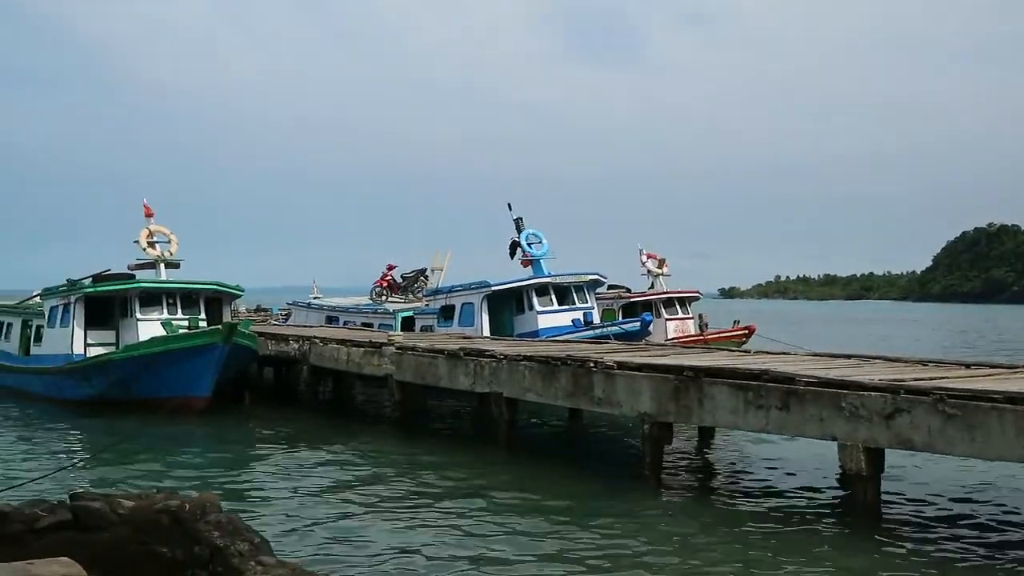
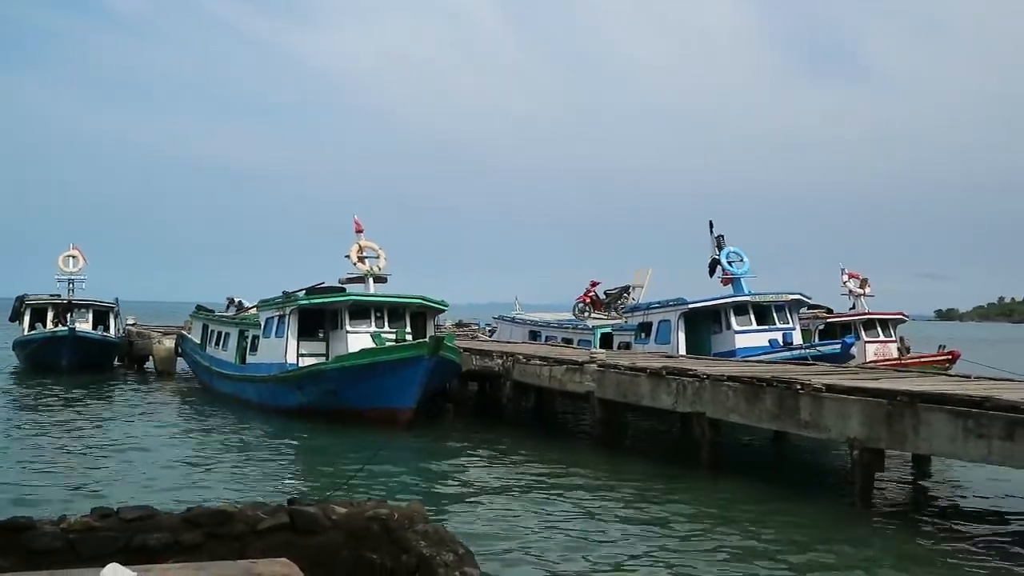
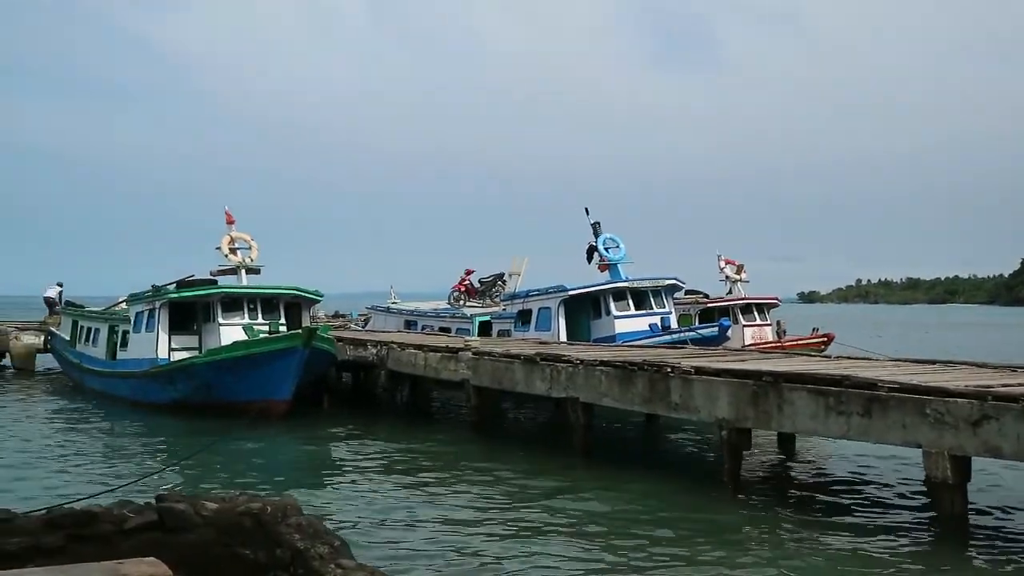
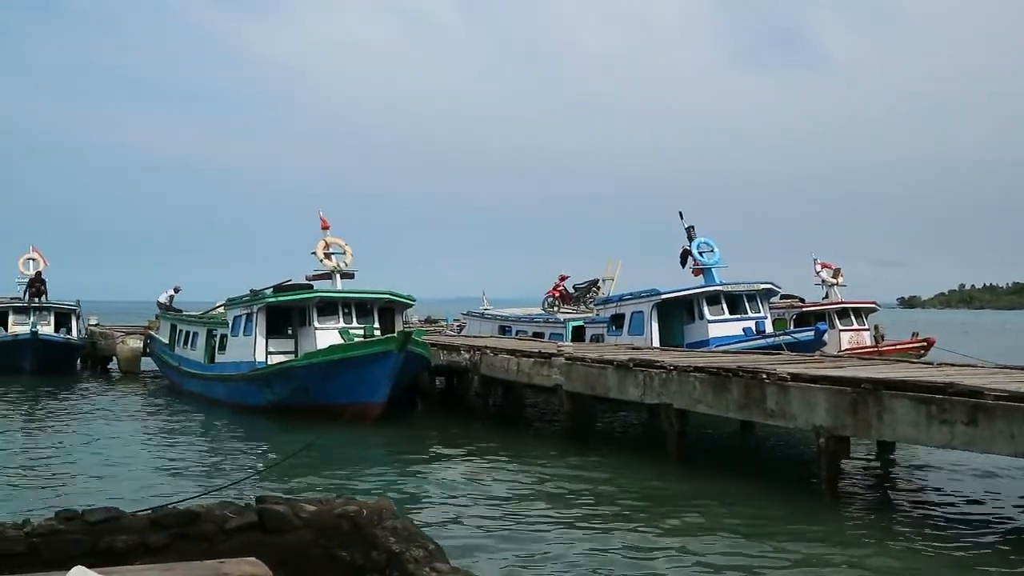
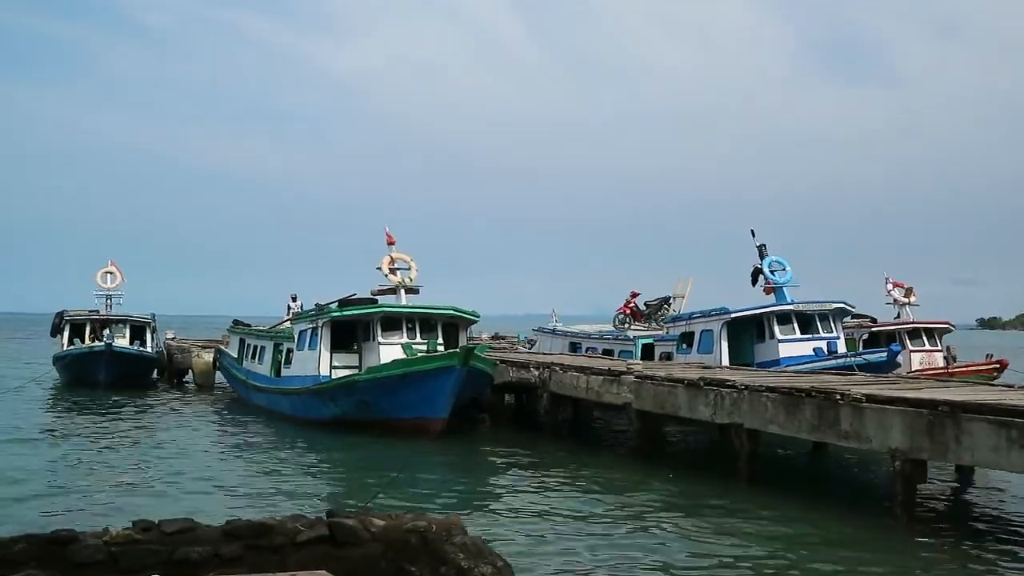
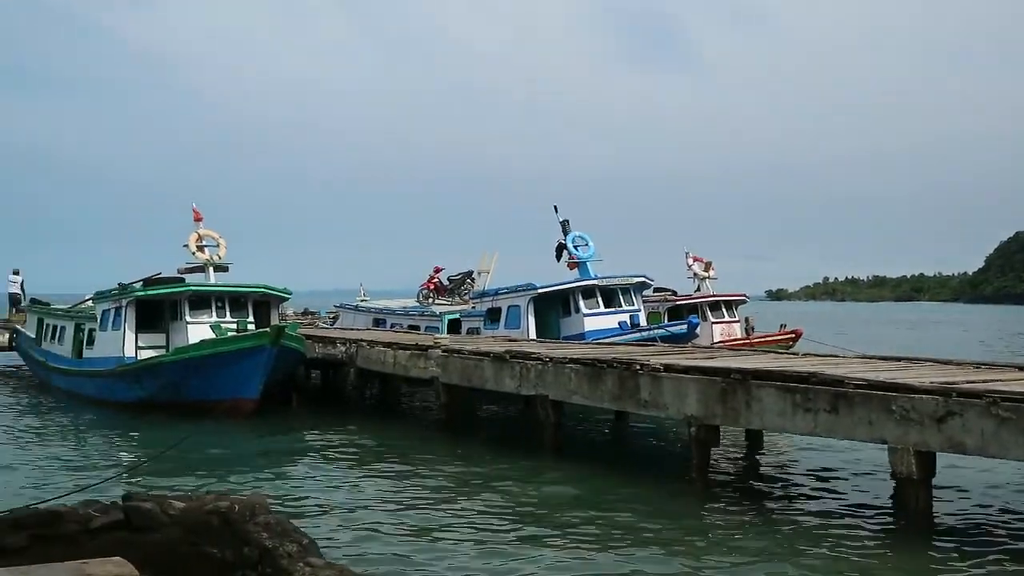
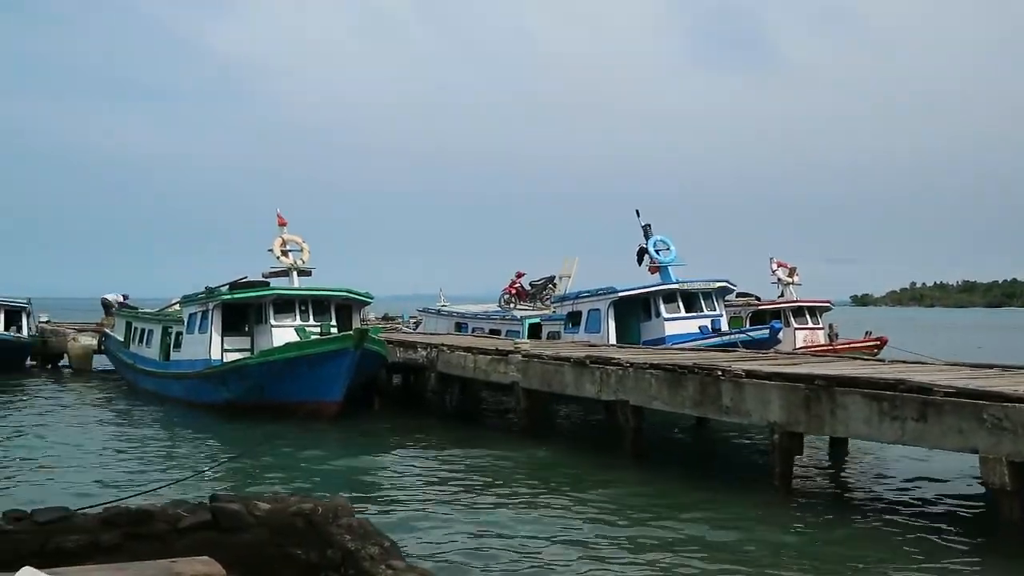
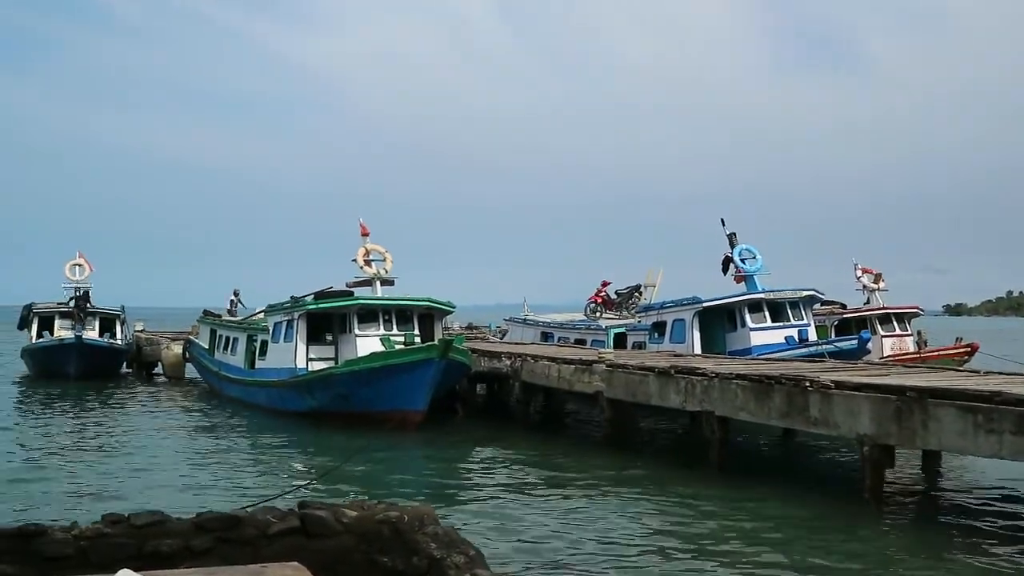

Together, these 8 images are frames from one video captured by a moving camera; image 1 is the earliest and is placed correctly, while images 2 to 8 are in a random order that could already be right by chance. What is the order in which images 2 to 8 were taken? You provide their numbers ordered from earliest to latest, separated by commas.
6, 3, 7, 4, 8, 5, 2
